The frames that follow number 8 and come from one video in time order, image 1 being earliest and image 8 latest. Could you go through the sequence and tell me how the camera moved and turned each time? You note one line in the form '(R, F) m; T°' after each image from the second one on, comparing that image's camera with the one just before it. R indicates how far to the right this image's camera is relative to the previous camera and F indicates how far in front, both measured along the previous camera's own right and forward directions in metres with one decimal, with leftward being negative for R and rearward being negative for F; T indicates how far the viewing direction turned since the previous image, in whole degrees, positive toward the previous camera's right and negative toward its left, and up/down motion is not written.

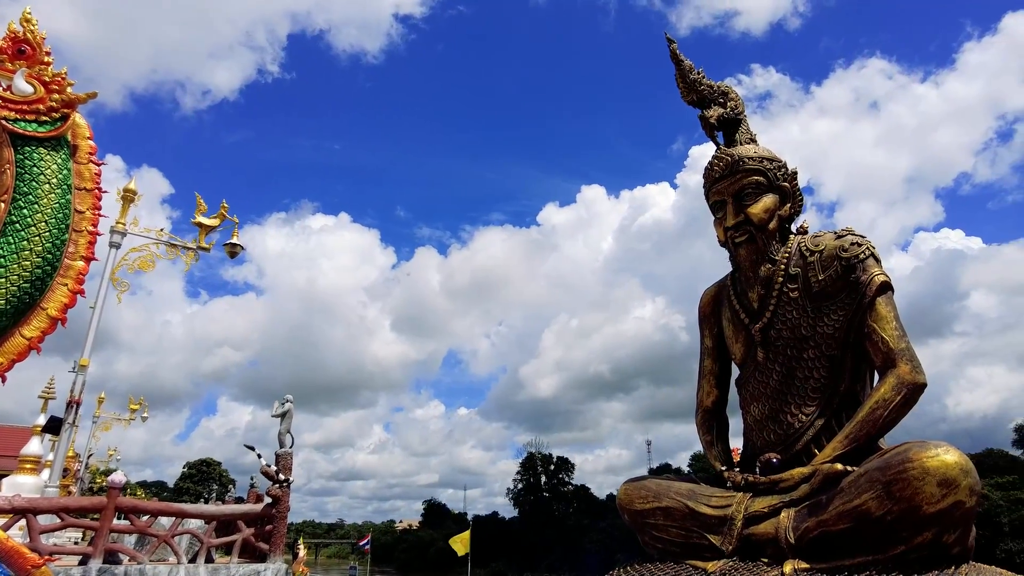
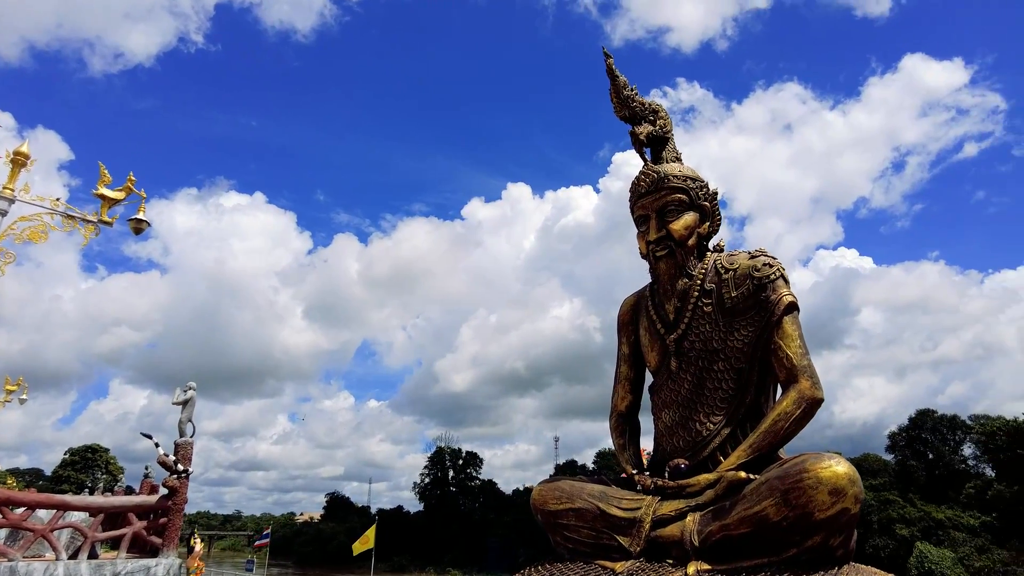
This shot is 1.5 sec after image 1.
(-0.1, 0.0) m; +7°
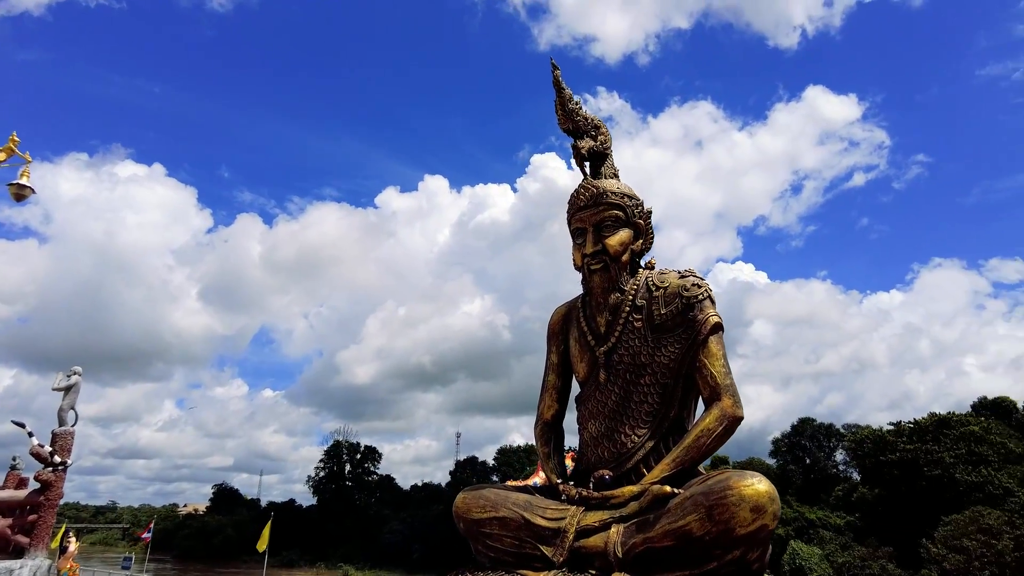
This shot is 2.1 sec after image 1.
(-0.2, +0.1) m; +8°
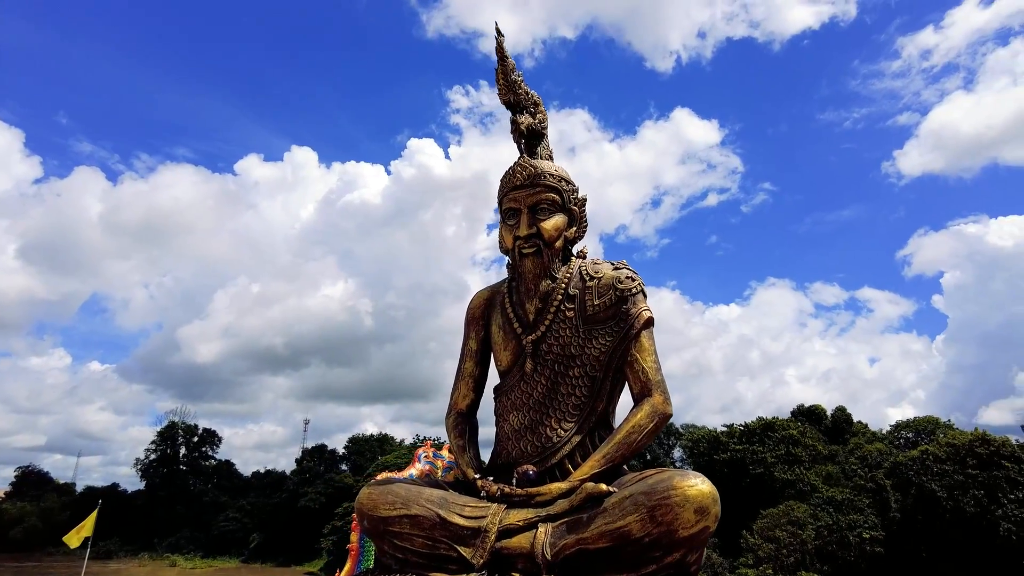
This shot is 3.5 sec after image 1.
(-0.5, +0.5) m; +12°
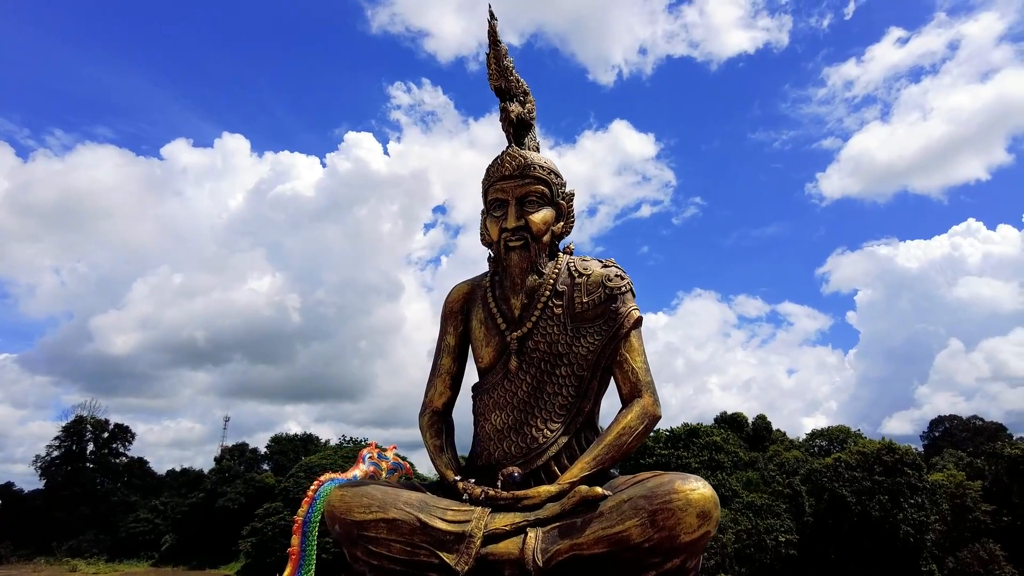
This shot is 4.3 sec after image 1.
(-0.4, +0.3) m; +6°
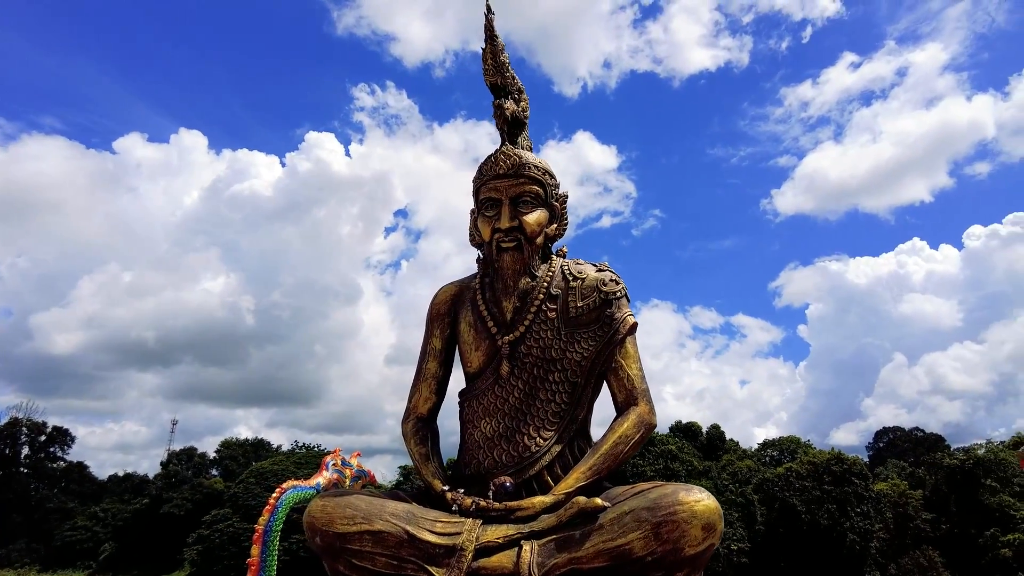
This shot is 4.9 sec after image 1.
(-0.3, +0.2) m; +3°
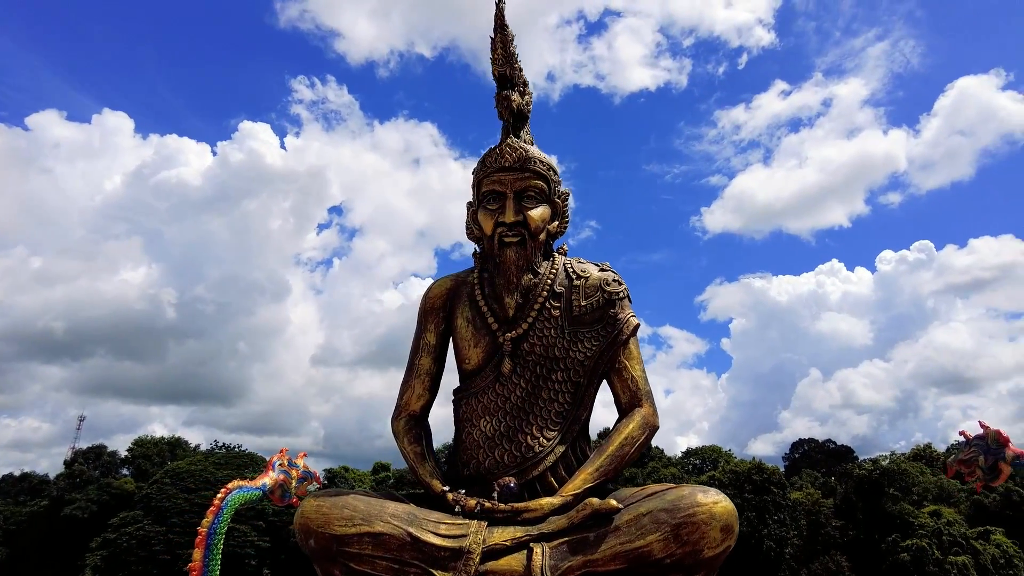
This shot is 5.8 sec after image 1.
(-0.6, +0.2) m; +6°
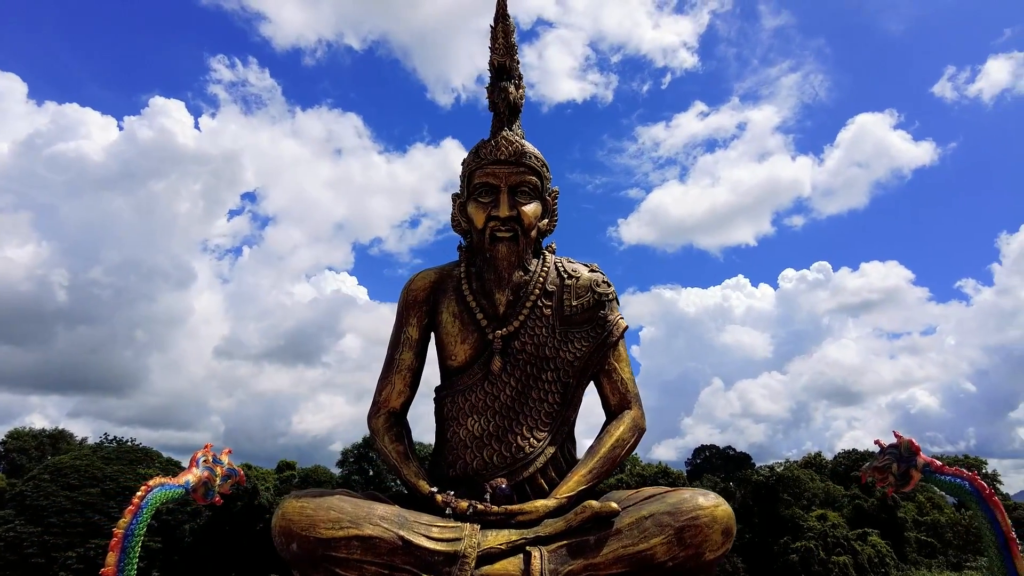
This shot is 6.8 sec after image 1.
(-0.6, +0.2) m; +7°
